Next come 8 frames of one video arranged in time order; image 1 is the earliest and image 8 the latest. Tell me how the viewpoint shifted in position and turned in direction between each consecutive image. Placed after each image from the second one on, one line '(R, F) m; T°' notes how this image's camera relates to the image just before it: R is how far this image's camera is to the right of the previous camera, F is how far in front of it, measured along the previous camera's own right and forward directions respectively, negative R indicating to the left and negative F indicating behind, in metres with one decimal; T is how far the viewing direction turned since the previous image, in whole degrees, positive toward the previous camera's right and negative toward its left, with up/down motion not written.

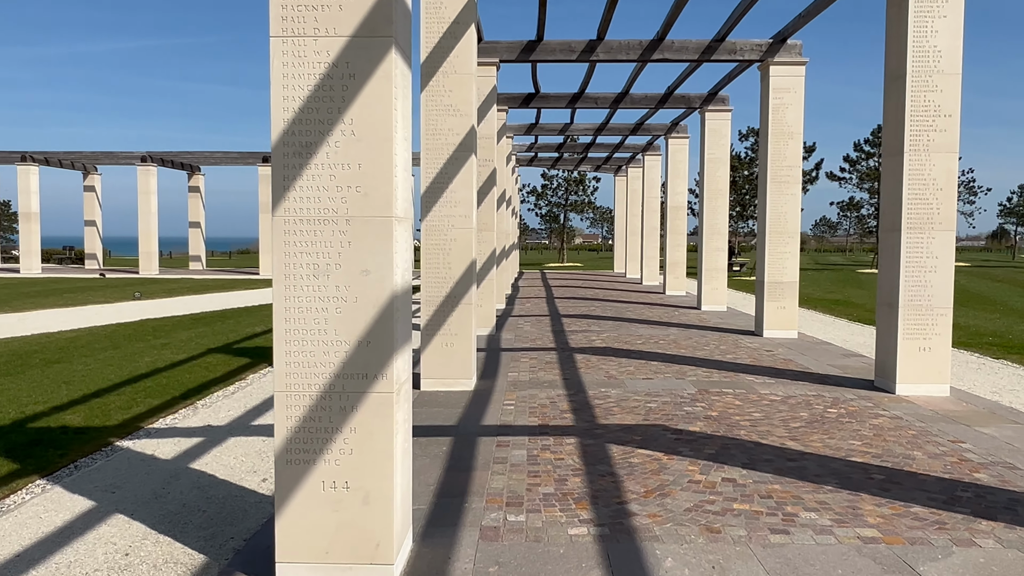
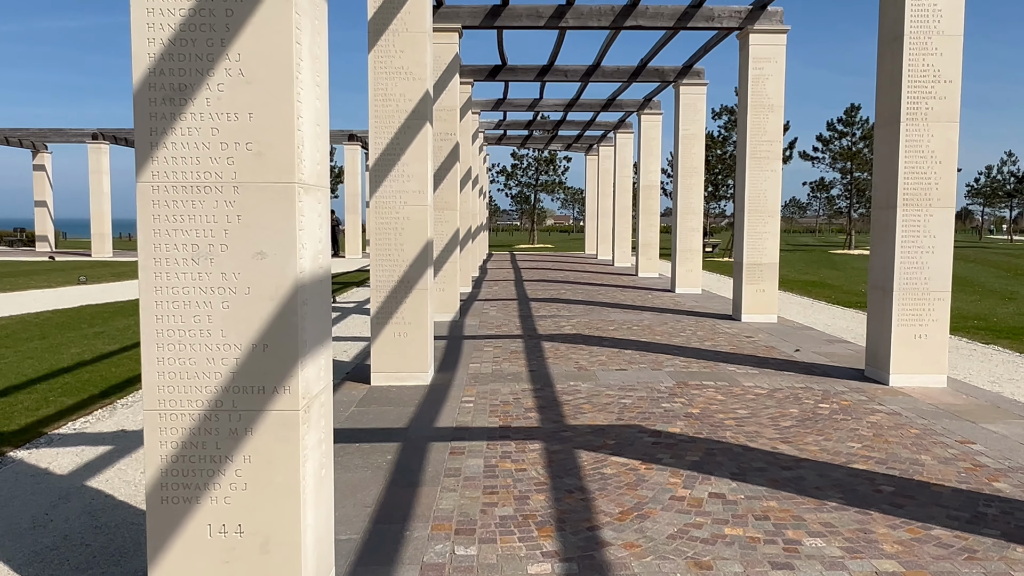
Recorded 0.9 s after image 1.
(+0.1, +0.8) m; +2°
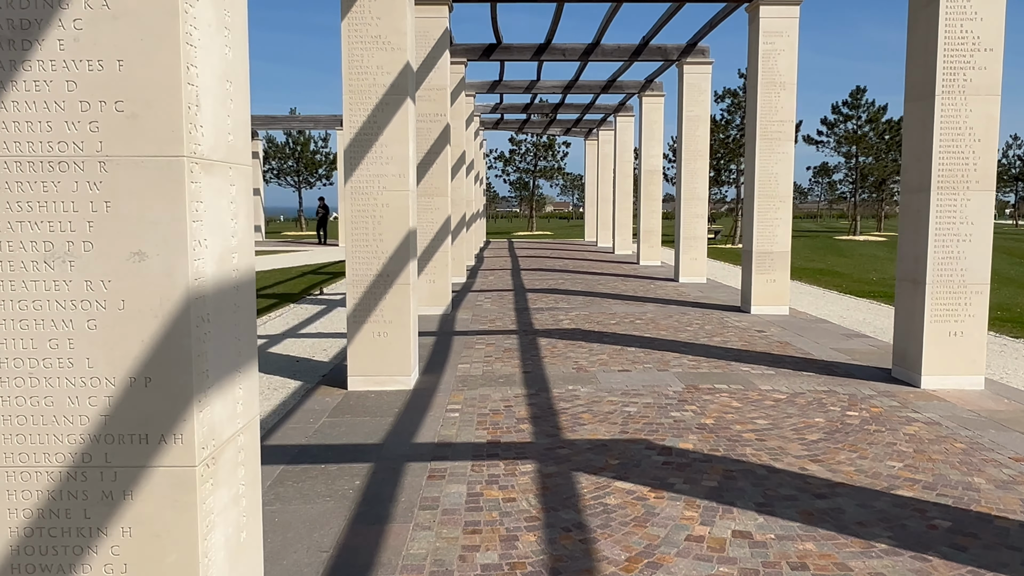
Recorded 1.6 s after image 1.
(+0.1, +0.7) m; 0°
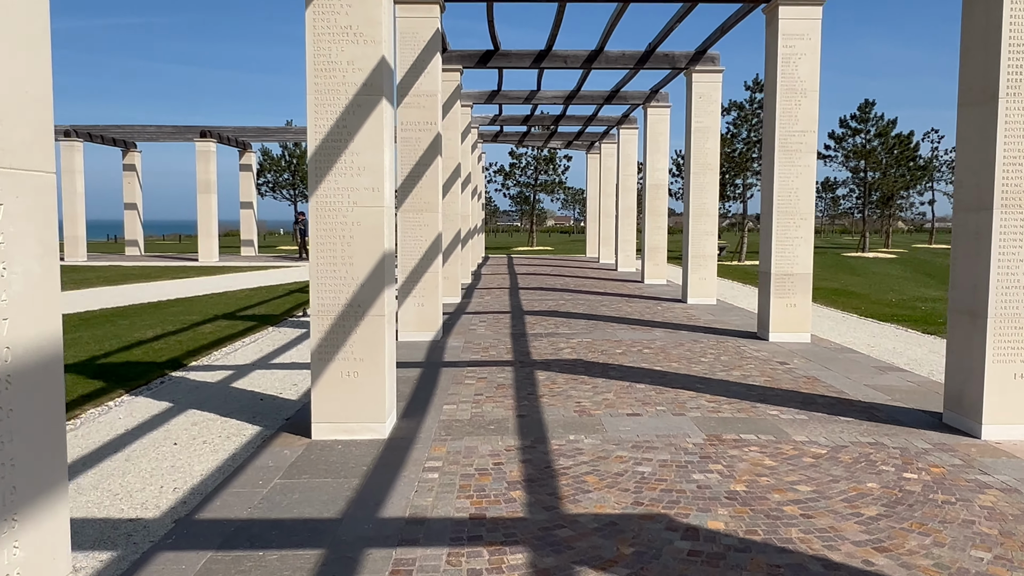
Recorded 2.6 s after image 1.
(+0.1, +1.0) m; 0°
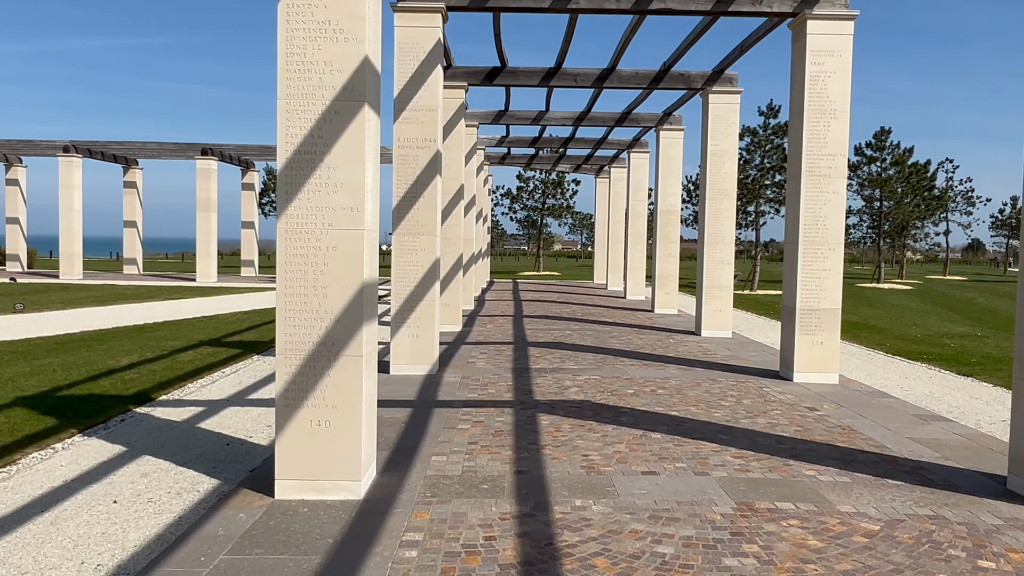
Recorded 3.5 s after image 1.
(0.0, +0.8) m; 0°
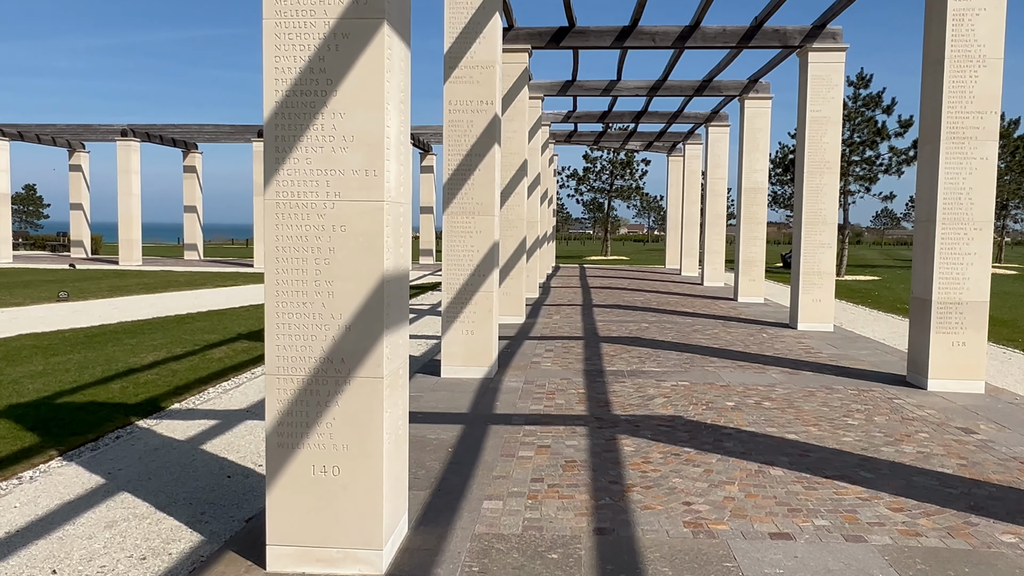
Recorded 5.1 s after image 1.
(-0.1, +1.5) m; -4°
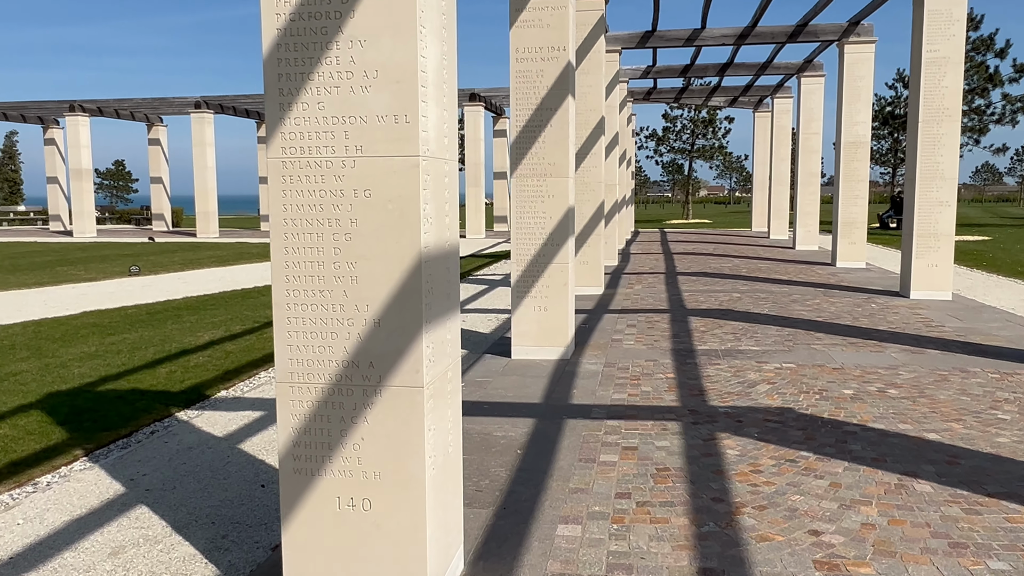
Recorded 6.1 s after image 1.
(0.0, +0.9) m; -5°
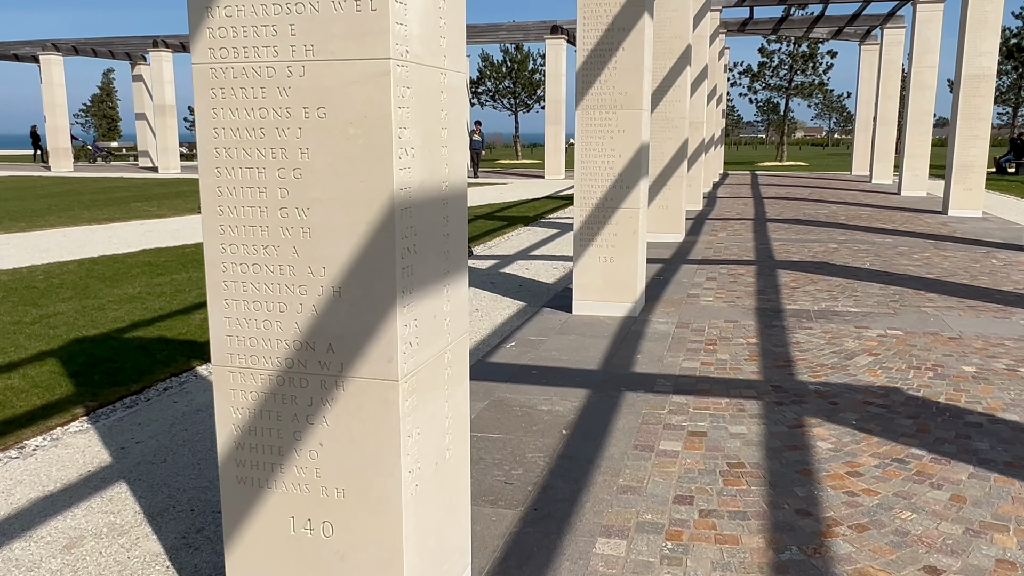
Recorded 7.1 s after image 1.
(+0.2, +0.8) m; -6°
